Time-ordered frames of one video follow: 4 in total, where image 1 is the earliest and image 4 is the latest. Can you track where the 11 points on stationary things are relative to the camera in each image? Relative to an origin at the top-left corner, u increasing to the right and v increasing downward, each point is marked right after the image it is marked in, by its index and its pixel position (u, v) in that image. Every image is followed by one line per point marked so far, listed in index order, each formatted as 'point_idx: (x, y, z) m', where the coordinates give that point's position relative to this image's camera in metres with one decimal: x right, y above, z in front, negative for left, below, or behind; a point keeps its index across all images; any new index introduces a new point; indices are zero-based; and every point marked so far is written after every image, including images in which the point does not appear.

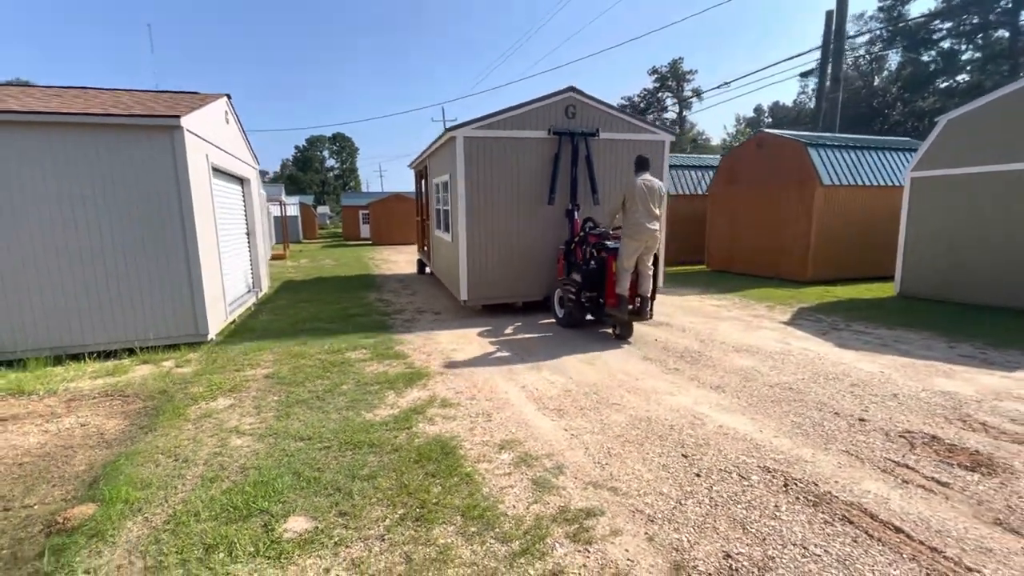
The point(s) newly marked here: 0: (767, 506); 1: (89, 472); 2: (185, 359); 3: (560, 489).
0: (+1.4, -1.2, +2.6) m
1: (-2.6, -1.1, +3.0) m
2: (-3.6, -0.8, +5.3) m
3: (+0.3, -1.2, +2.8) m
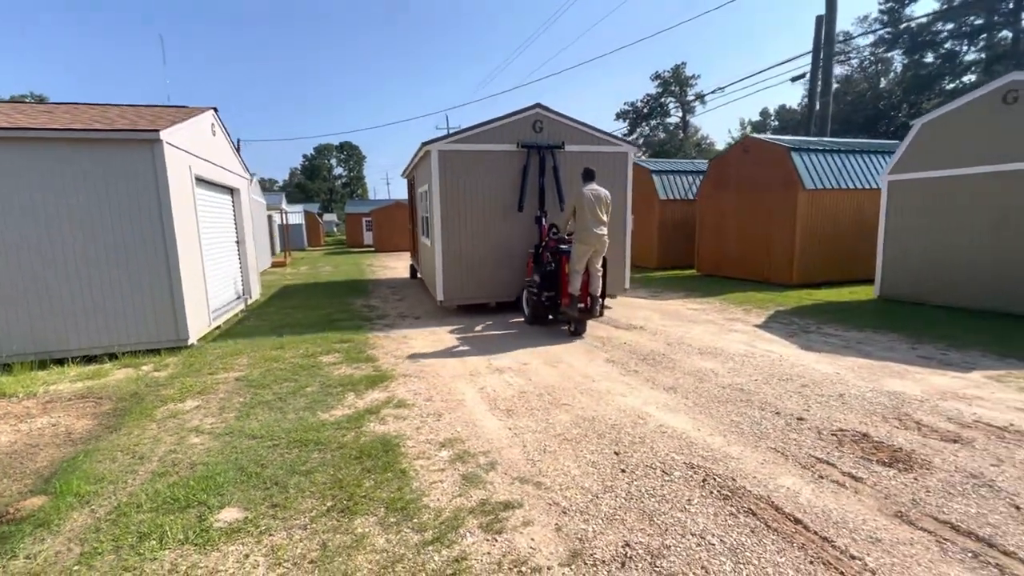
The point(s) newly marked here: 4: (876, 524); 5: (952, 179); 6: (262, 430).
0: (+1.0, -1.2, +2.7) m
1: (-3.1, -1.2, +3.2) m
2: (-4.0, -0.9, +5.5) m
3: (-0.2, -1.2, +3.0) m
4: (+1.9, -1.2, +2.5) m
5: (+7.1, +1.8, +7.7) m
6: (-1.9, -1.1, +3.7) m
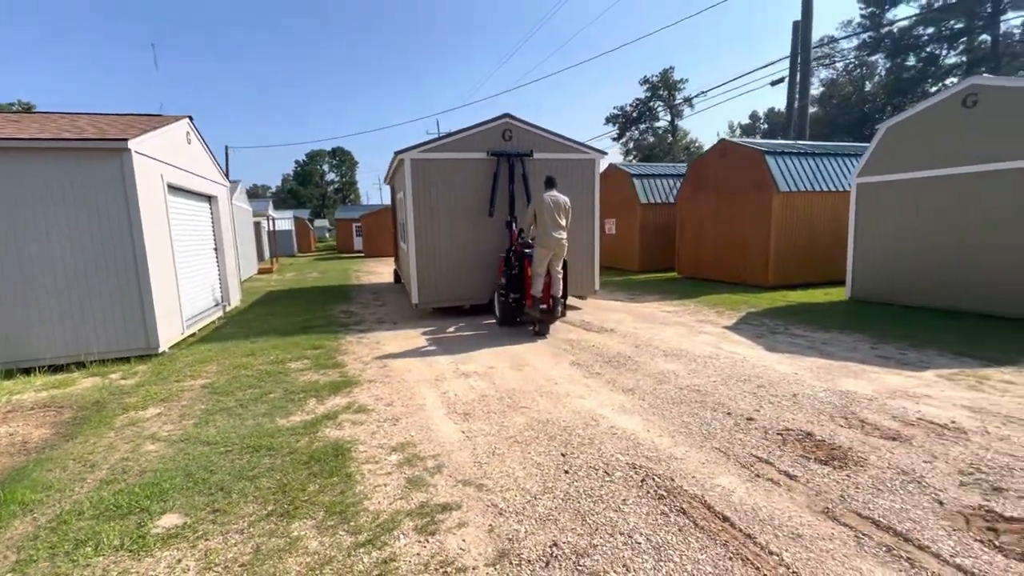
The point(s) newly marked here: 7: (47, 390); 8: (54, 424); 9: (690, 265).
0: (+0.6, -1.2, +2.8) m
1: (-3.4, -1.3, +3.2) m
2: (-4.4, -1.0, +5.5) m
3: (-0.5, -1.2, +3.0) m
4: (+1.6, -1.3, +2.6) m
5: (+6.7, +1.8, +7.9) m
6: (-2.3, -1.2, +3.7) m
7: (-4.8, -1.1, +4.9) m
8: (-3.9, -1.2, +4.1) m
9: (+4.7, +0.6, +12.4) m
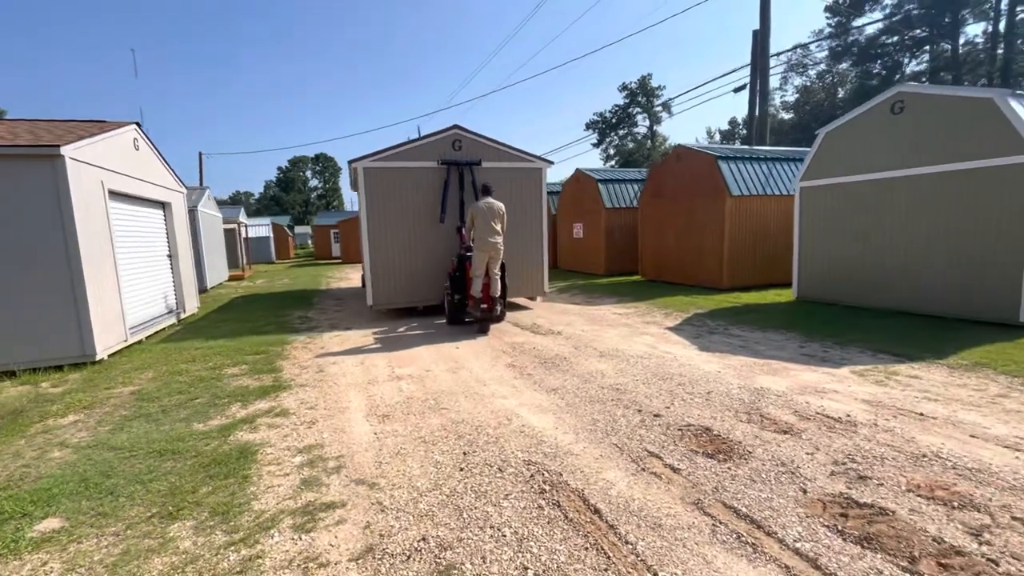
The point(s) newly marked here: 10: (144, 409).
0: (-0.1, -1.3, +2.9) m
1: (-4.1, -1.3, +3.2) m
2: (-5.2, -1.0, +5.5) m
3: (-1.2, -1.3, +3.1) m
4: (+0.9, -1.3, +2.7) m
5: (+5.8, +1.8, +8.1) m
6: (-3.0, -1.2, +3.7) m
7: (-5.6, -1.1, +4.9) m
8: (-4.6, -1.2, +4.0) m
9: (+3.7, +0.5, +12.6) m
10: (-3.5, -1.1, +4.5) m
